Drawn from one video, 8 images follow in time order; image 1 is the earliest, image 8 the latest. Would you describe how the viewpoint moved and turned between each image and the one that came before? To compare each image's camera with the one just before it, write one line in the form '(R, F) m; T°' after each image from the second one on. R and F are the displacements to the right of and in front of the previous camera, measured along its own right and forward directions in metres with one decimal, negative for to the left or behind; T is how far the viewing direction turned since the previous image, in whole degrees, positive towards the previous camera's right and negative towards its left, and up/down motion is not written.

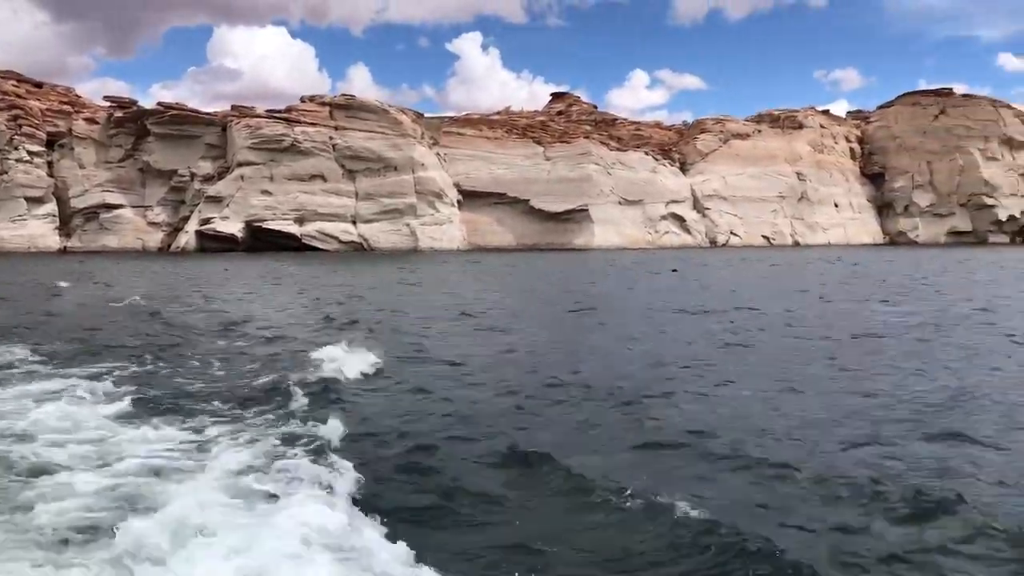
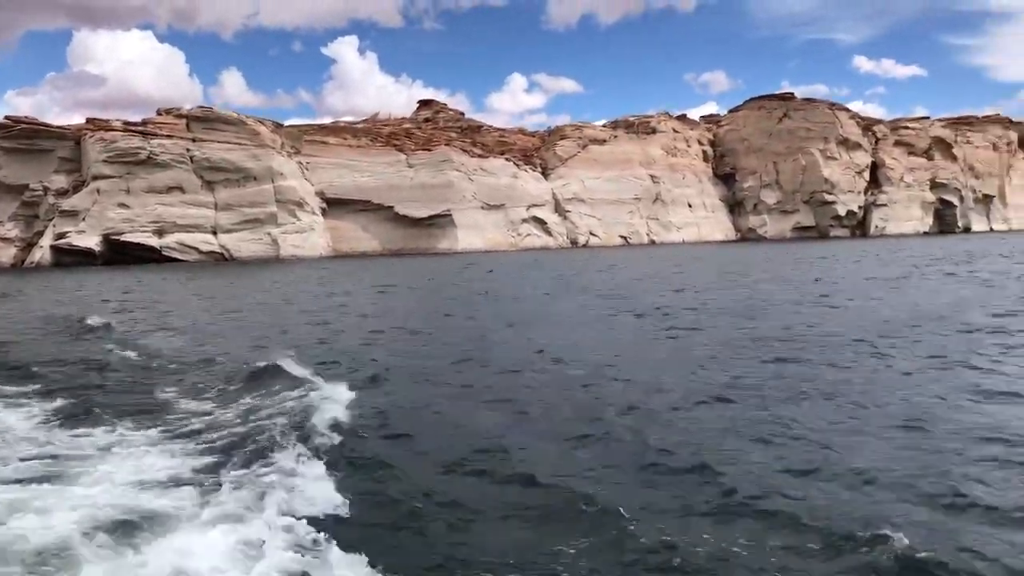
(+1.2, -1.2) m; +6°
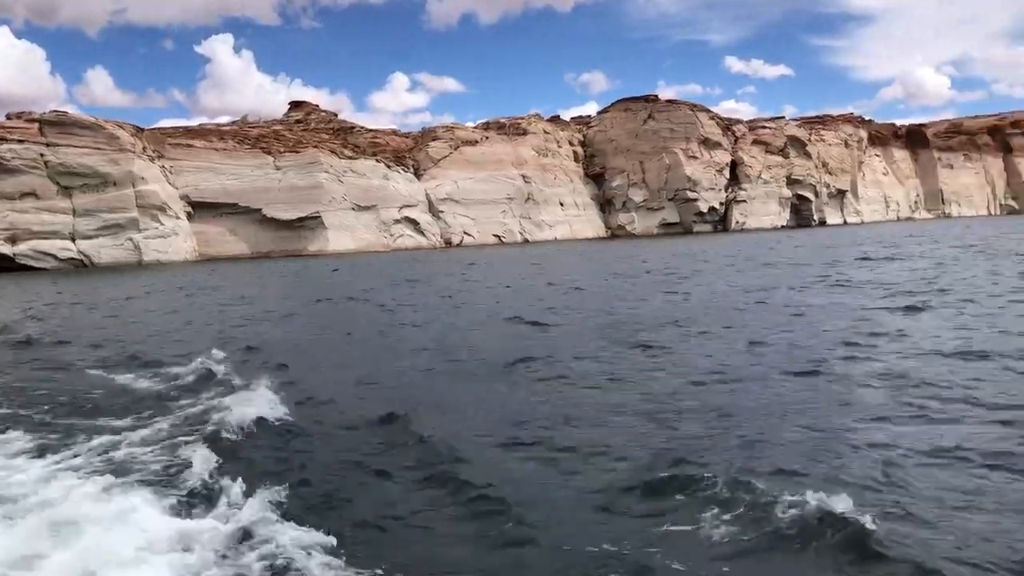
(+1.0, -0.7) m; +6°
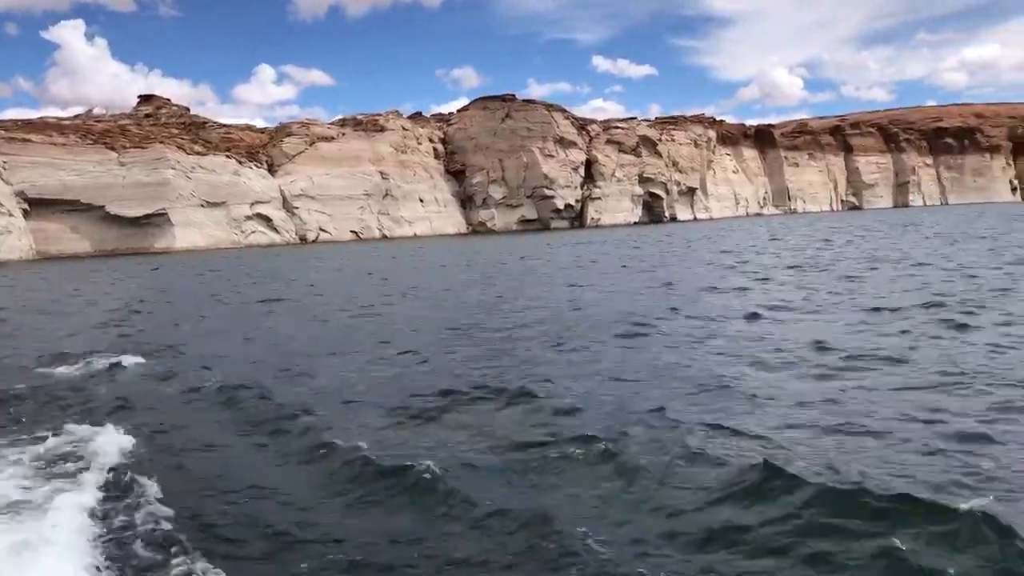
(+1.2, -0.8) m; +7°
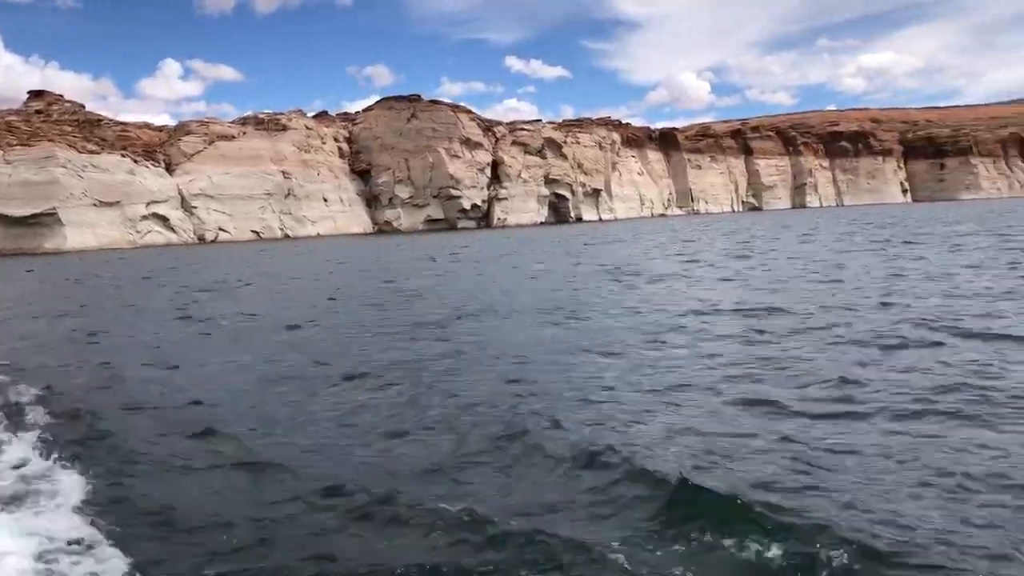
(+0.8, -0.6) m; +5°
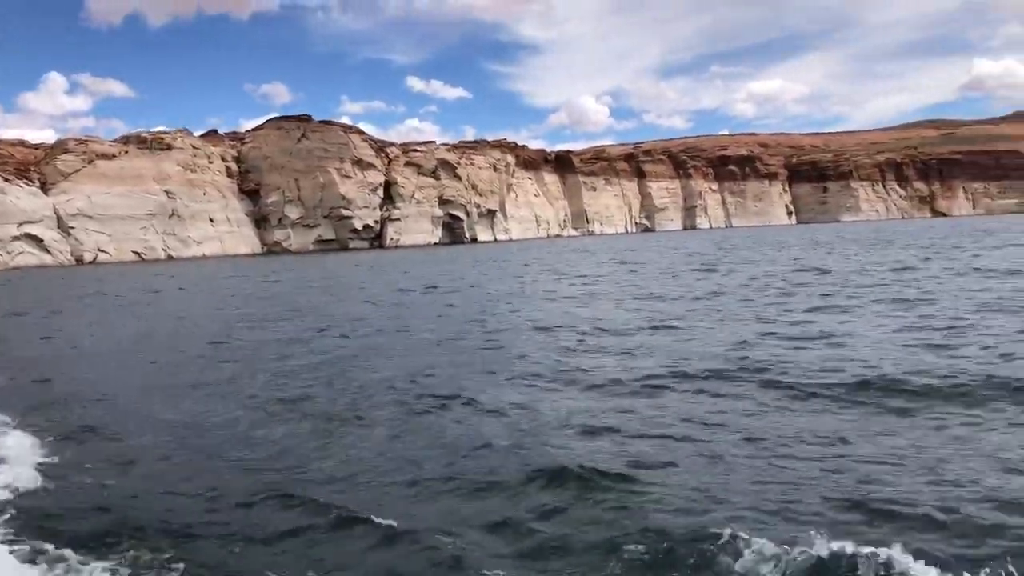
(+0.9, -0.5) m; +6°
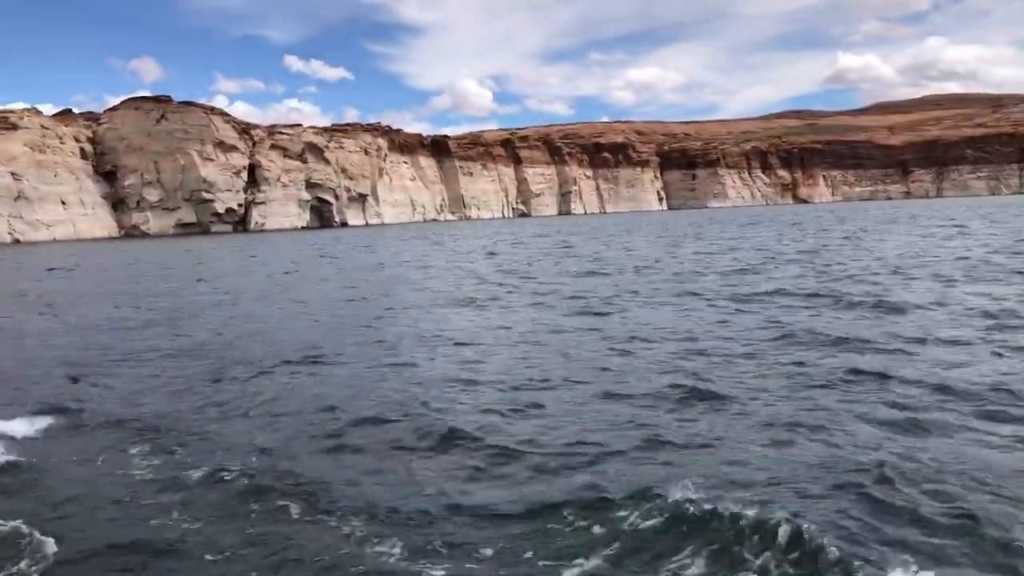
(+1.3, -0.8) m; +7°
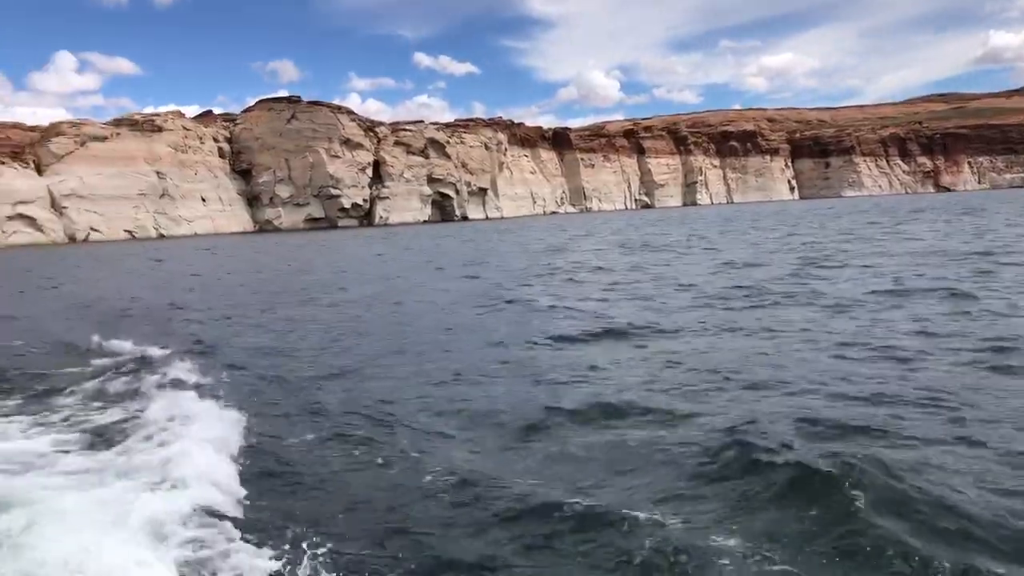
(+0.7, -0.3) m; -8°
